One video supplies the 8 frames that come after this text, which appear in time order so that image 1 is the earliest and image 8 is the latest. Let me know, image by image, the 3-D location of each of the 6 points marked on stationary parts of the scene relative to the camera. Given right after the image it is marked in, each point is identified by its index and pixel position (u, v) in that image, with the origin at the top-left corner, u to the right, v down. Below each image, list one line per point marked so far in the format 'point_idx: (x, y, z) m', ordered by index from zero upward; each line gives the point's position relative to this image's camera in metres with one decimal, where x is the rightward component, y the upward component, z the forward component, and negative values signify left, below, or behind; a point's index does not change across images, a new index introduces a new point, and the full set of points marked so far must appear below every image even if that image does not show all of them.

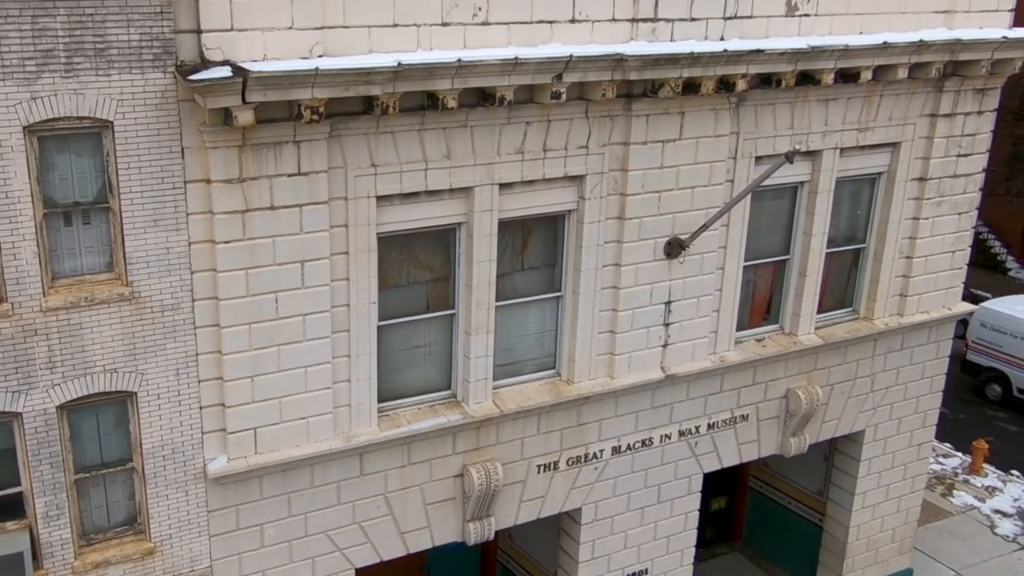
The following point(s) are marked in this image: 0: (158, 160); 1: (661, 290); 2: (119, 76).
0: (-4.3, +1.5, +5.7) m
1: (+2.4, -0.1, +7.7) m
2: (-4.5, +2.4, +5.5) m
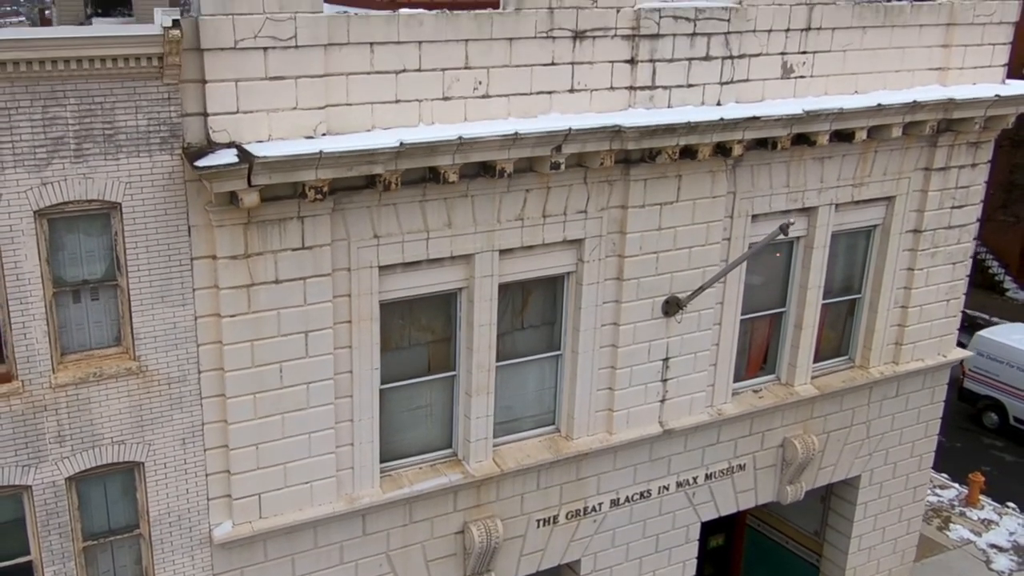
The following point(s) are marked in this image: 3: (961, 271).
0: (-4.3, +0.6, +5.9) m
1: (+2.4, -1.0, +7.8) m
2: (-4.5, +1.5, +5.6) m
3: (+8.7, +0.3, +9.3) m
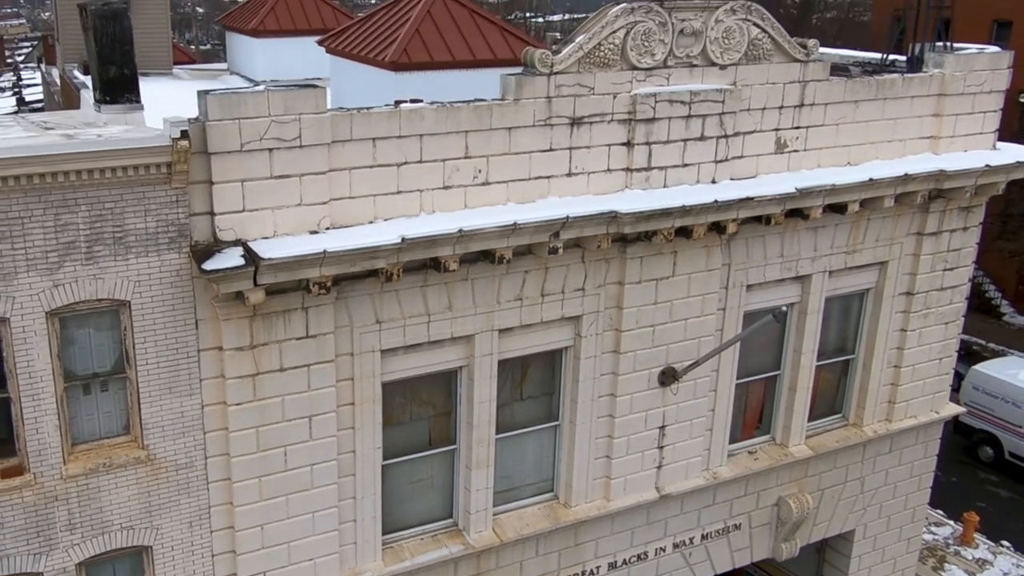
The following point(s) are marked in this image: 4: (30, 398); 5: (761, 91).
0: (-4.3, -0.6, +6.0) m
1: (+2.4, -2.1, +8.0) m
2: (-4.5, +0.3, +5.8) m
3: (+8.7, -0.8, +9.5) m
4: (-5.8, -1.3, +5.7) m
5: (+3.9, +3.1, +7.6) m
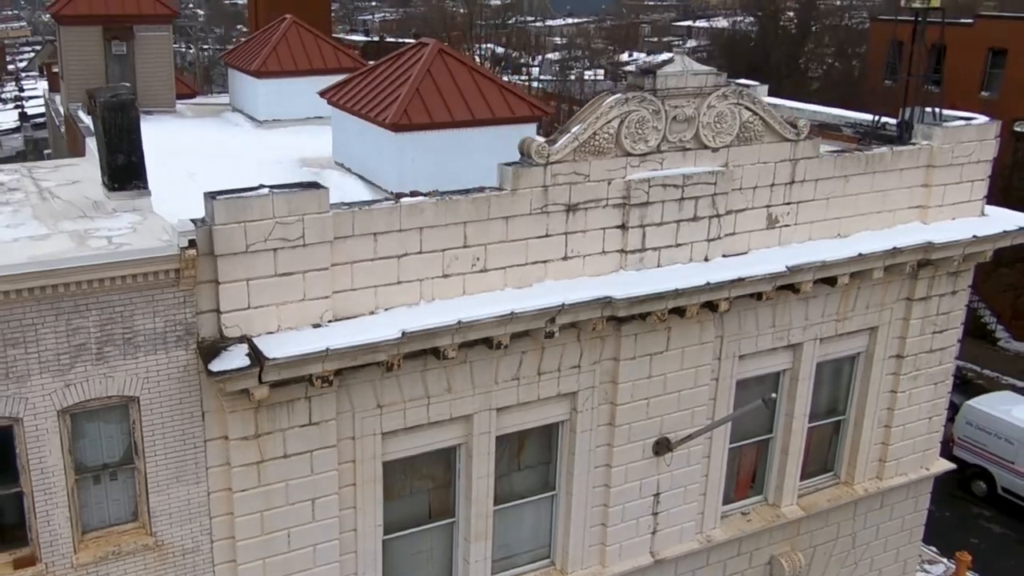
0: (-4.3, -1.8, +6.2) m
1: (+2.3, -3.4, +8.2) m
2: (-4.6, -0.9, +5.9) m
3: (+8.7, -2.0, +9.7) m
4: (-5.8, -2.5, +5.9) m
5: (+3.9, +1.9, +7.8) m
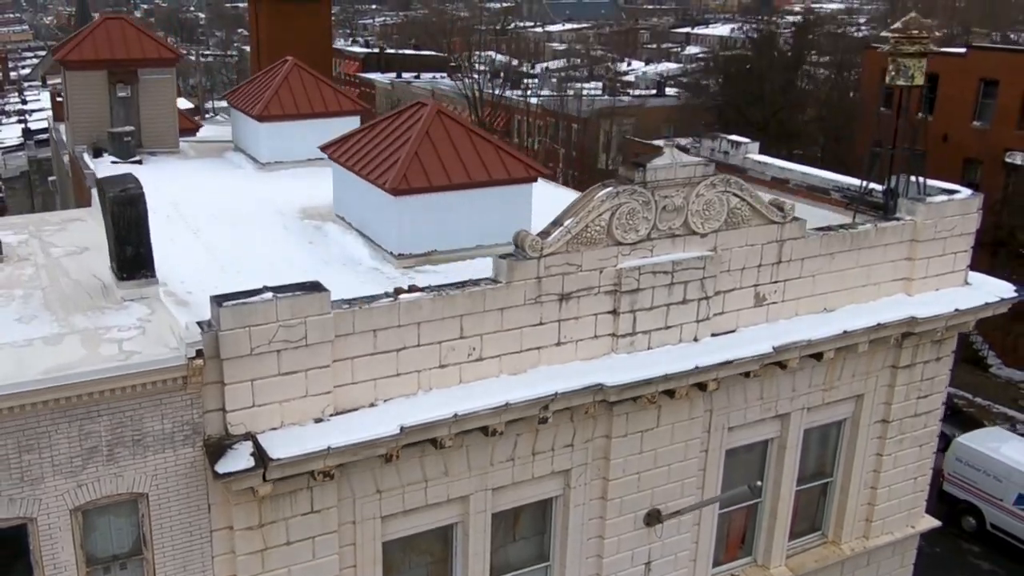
0: (-4.4, -3.1, +6.5) m
1: (+2.3, -4.7, +8.4) m
2: (-4.6, -2.2, +6.2) m
3: (+8.6, -3.4, +9.9) m
4: (-5.9, -3.8, +6.2) m
5: (+3.8, +0.6, +8.0) m
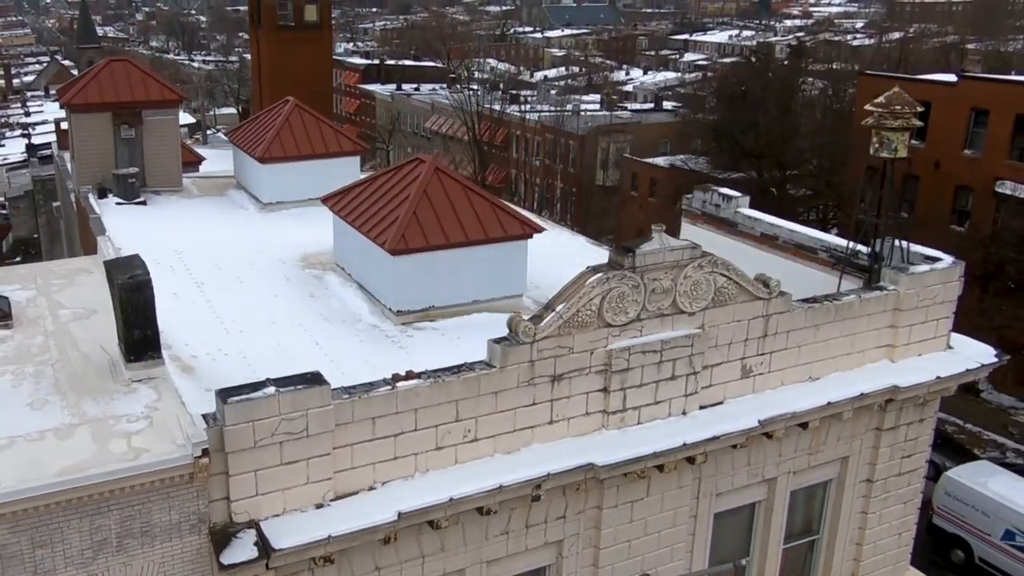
0: (-4.5, -4.4, +6.7) m
1: (+2.2, -6.0, +8.7) m
2: (-4.7, -3.5, +6.5) m
3: (+8.5, -4.7, +10.2) m
4: (-6.0, -5.1, +6.5) m
5: (+3.7, -0.7, +8.3) m
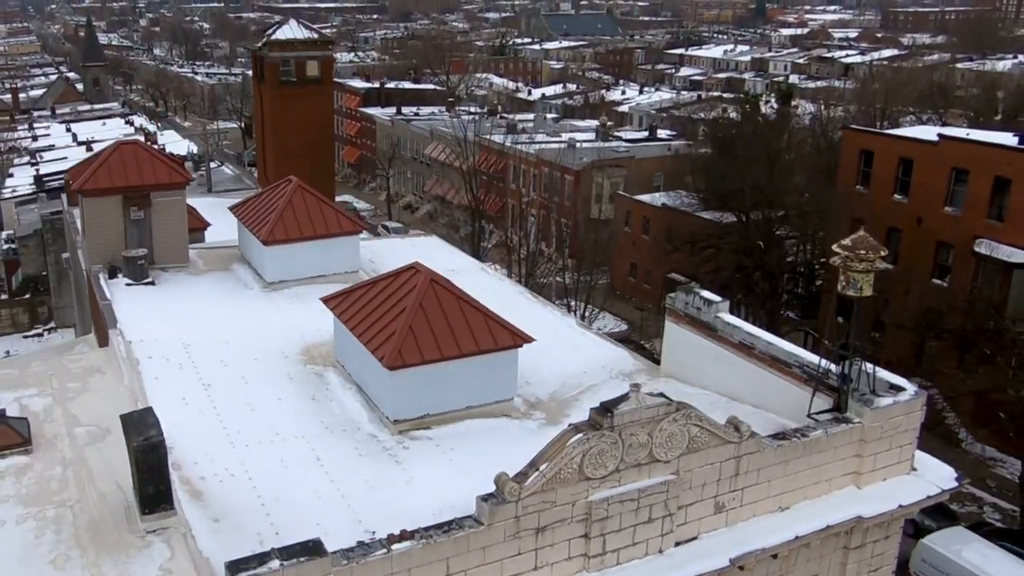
0: (-4.7, -7.1, +7.3) m
1: (+1.9, -8.7, +9.3) m
2: (-5.0, -6.2, +7.1) m
3: (+8.3, -7.3, +10.8) m
4: (-6.2, -7.9, +7.1) m
5: (+3.5, -3.4, +8.9) m
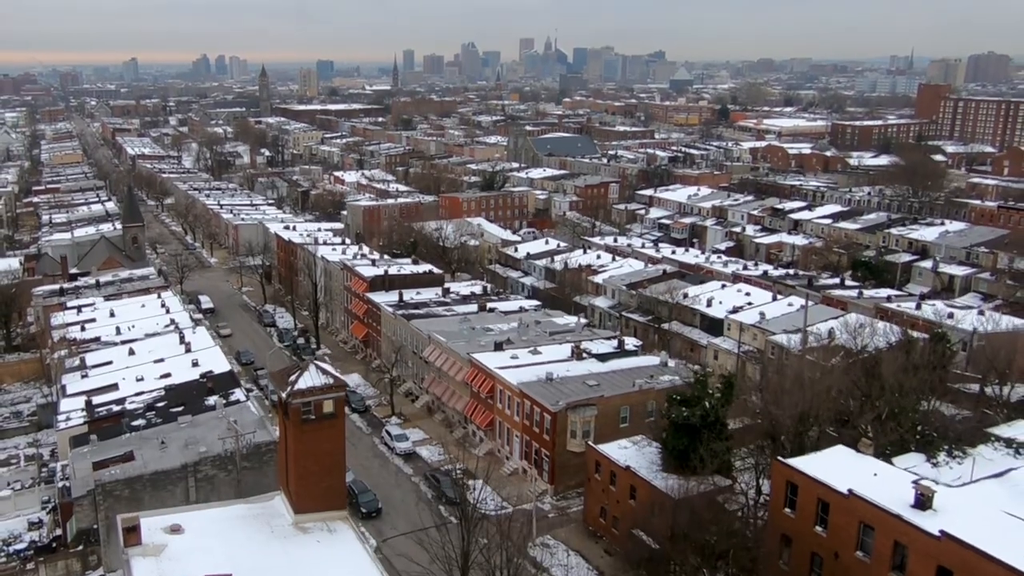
0: (-6.0, -25.6, +11.1) m
1: (+0.8, -26.9, +12.7) m
2: (-6.4, -24.7, +10.9) m
3: (+7.1, -25.2, +14.0) m
4: (-7.5, -26.5, +10.9) m
5: (+2.0, -21.5, +12.6) m
